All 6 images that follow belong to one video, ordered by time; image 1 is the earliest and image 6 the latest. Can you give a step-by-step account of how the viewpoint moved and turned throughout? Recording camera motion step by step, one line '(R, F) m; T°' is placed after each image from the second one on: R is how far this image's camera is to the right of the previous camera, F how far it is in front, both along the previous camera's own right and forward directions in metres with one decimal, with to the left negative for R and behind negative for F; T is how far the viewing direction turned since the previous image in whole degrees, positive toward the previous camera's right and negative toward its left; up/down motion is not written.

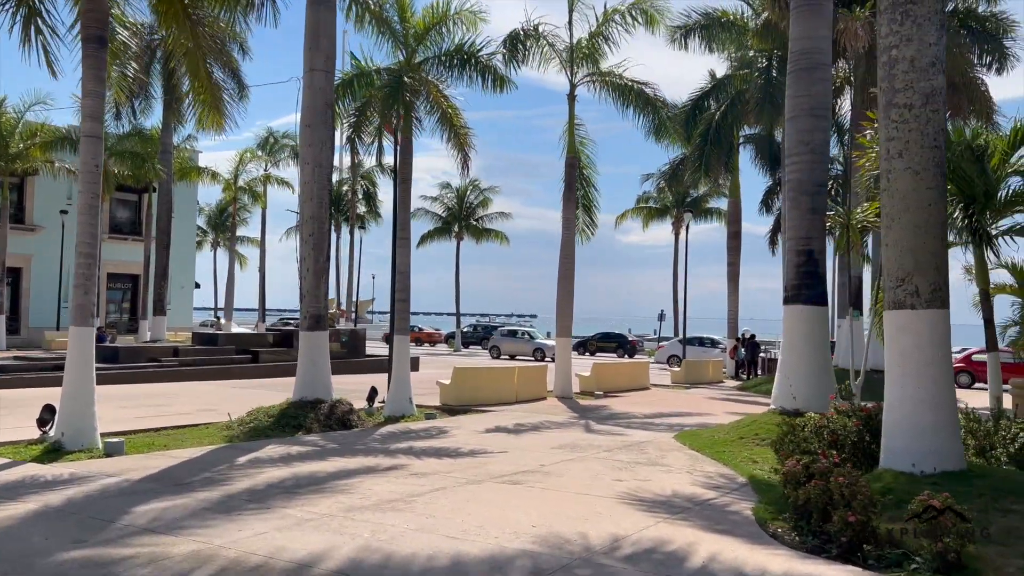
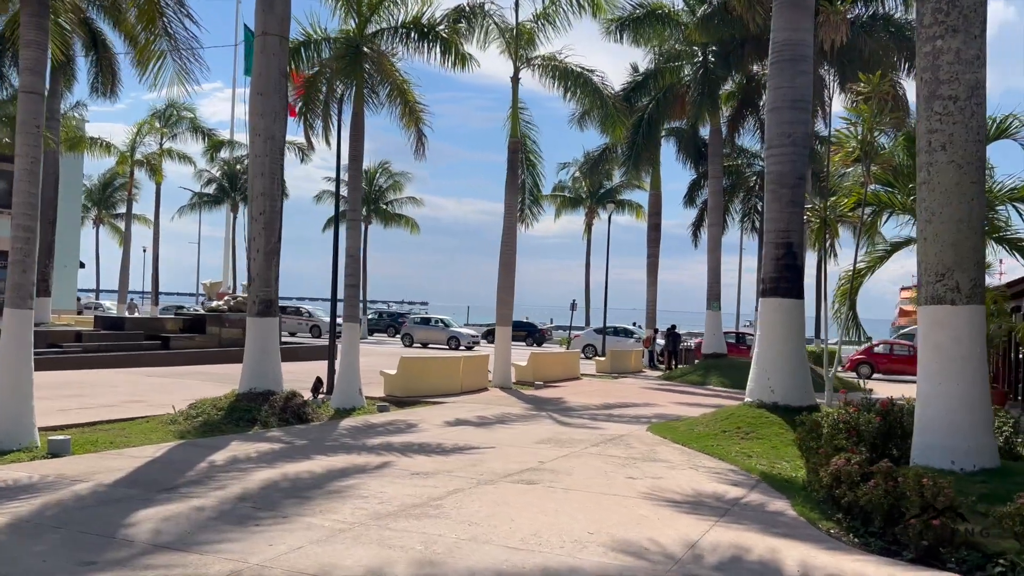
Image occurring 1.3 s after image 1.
(-1.2, +0.6) m; +7°
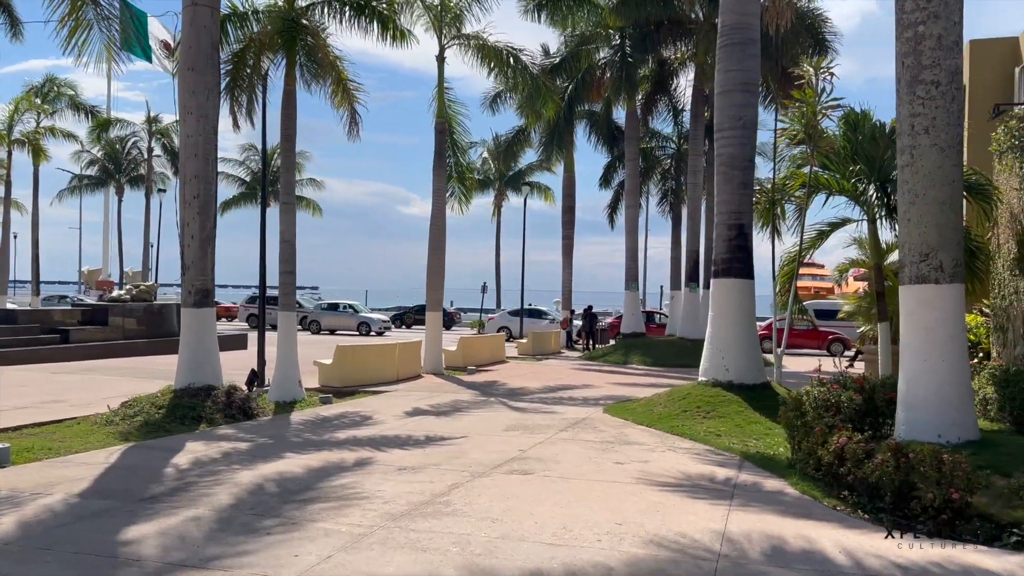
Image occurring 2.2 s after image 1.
(-0.9, +0.3) m; +7°
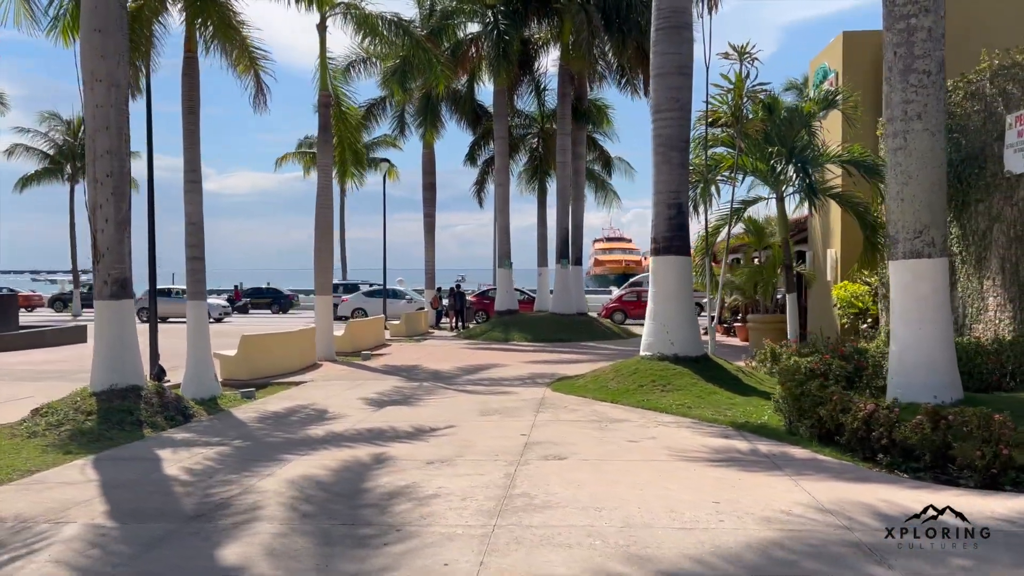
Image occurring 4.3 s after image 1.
(-1.9, +0.4) m; +13°
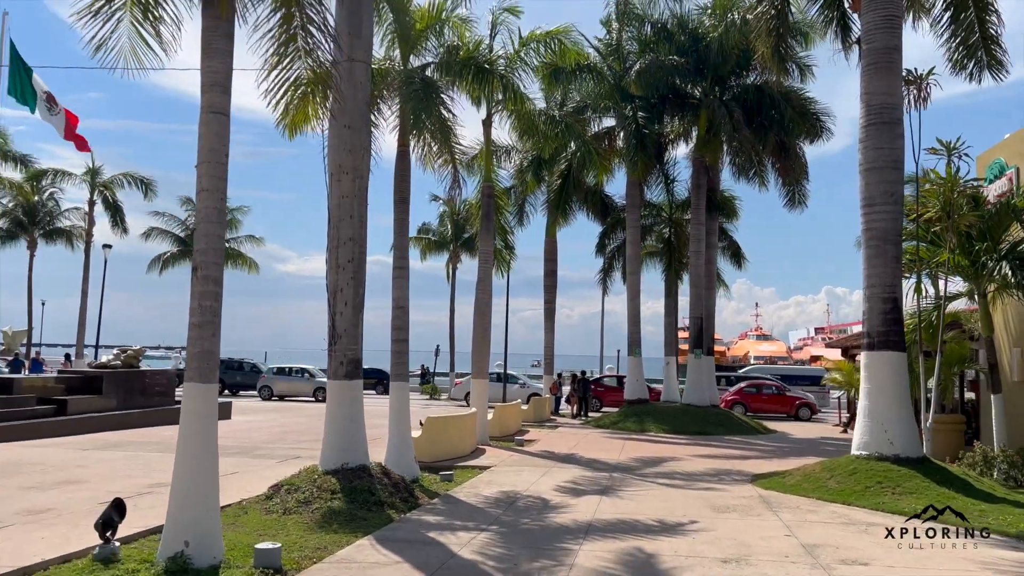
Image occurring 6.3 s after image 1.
(-2.0, -0.2) m; -6°
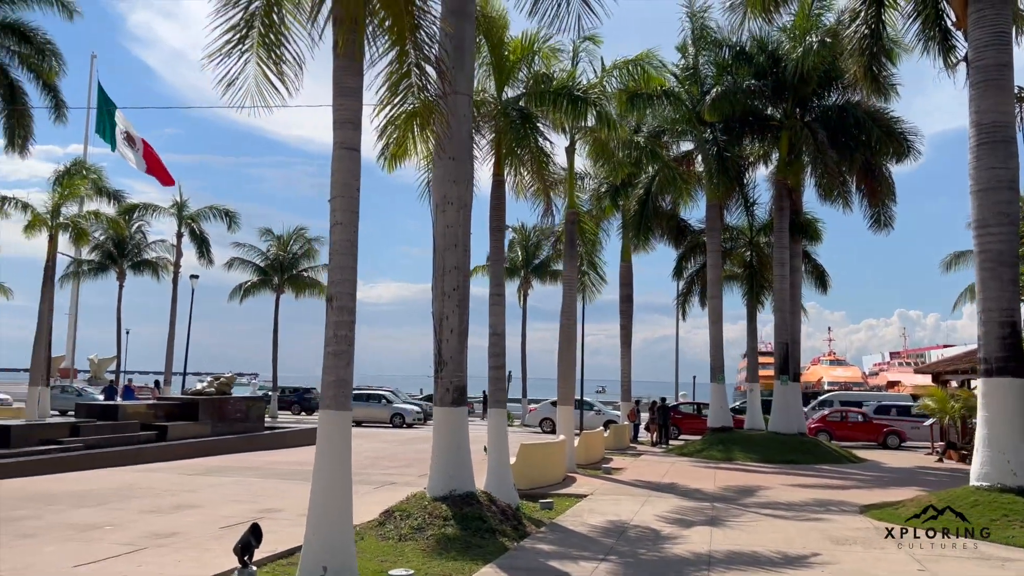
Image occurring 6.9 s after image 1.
(-0.6, -0.1) m; -4°
